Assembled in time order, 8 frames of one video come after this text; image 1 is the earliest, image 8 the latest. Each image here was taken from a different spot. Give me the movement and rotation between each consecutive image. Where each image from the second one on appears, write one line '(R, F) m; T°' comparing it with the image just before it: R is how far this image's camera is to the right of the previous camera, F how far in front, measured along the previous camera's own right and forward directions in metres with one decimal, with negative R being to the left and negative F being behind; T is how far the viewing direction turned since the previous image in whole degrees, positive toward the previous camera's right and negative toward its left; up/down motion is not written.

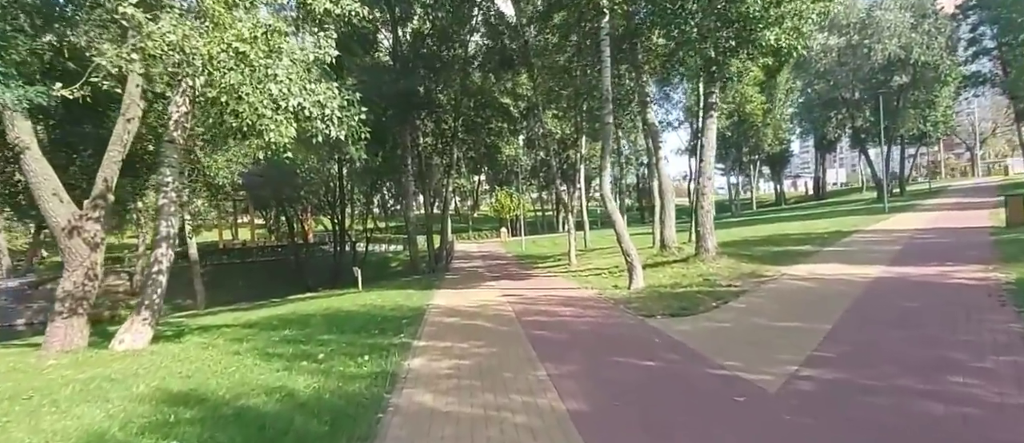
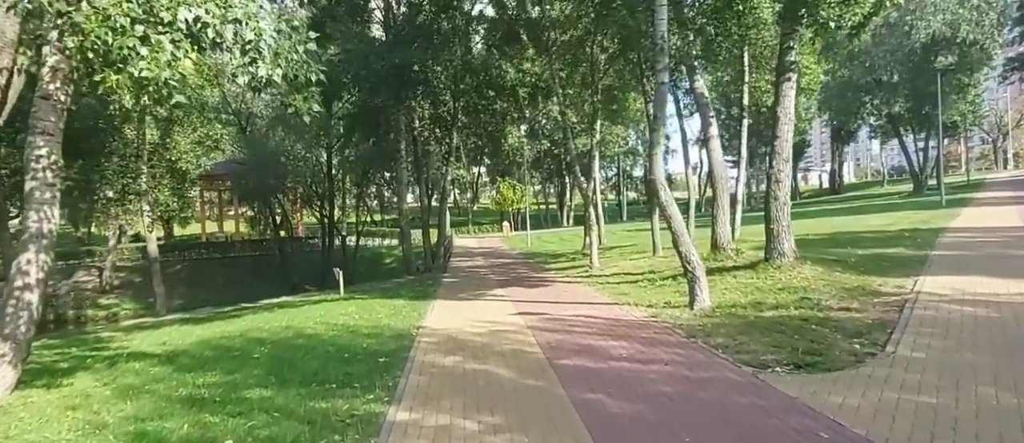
(-0.3, +3.2) m; 0°
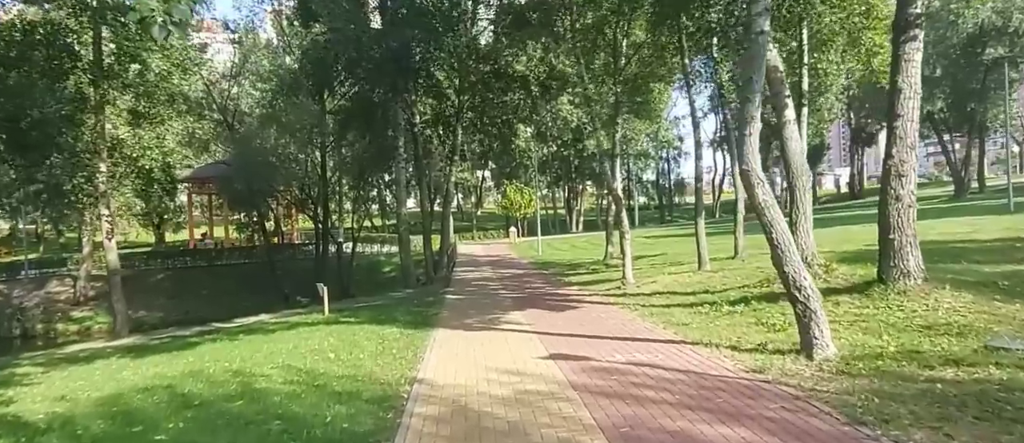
(-0.4, +2.7) m; 0°
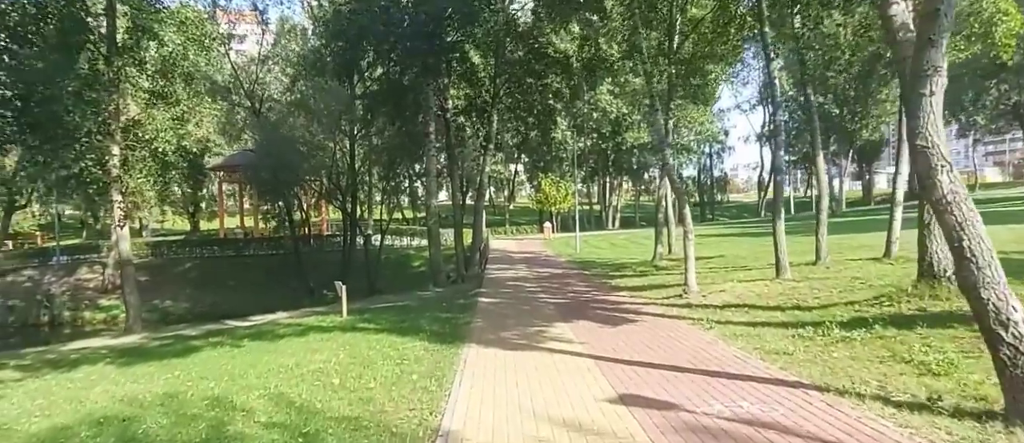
(-0.3, +1.8) m; -3°
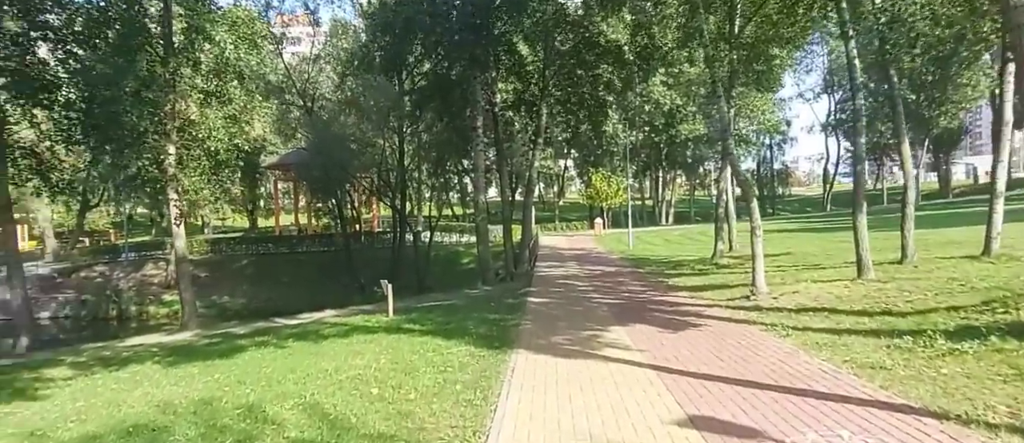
(0.0, +0.6) m; -5°
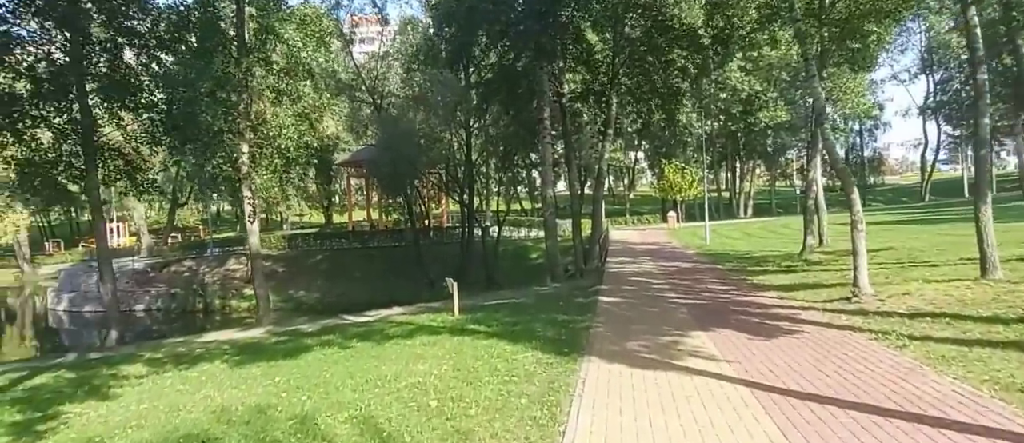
(0.0, +0.6) m; -7°
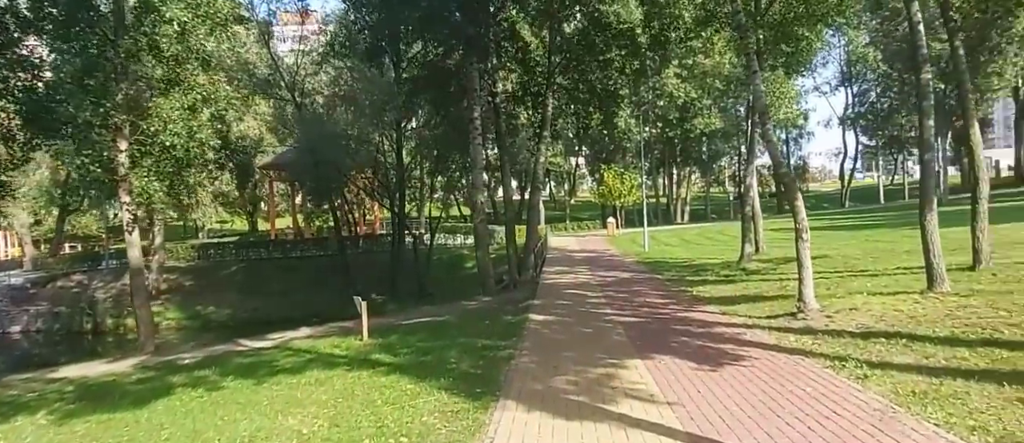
(+0.5, +1.4) m; +6°
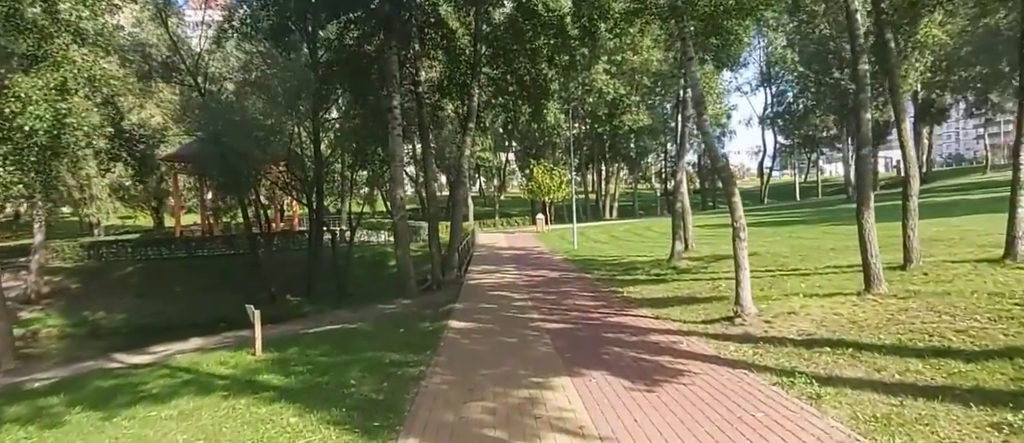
(+0.3, +1.0) m; +7°
